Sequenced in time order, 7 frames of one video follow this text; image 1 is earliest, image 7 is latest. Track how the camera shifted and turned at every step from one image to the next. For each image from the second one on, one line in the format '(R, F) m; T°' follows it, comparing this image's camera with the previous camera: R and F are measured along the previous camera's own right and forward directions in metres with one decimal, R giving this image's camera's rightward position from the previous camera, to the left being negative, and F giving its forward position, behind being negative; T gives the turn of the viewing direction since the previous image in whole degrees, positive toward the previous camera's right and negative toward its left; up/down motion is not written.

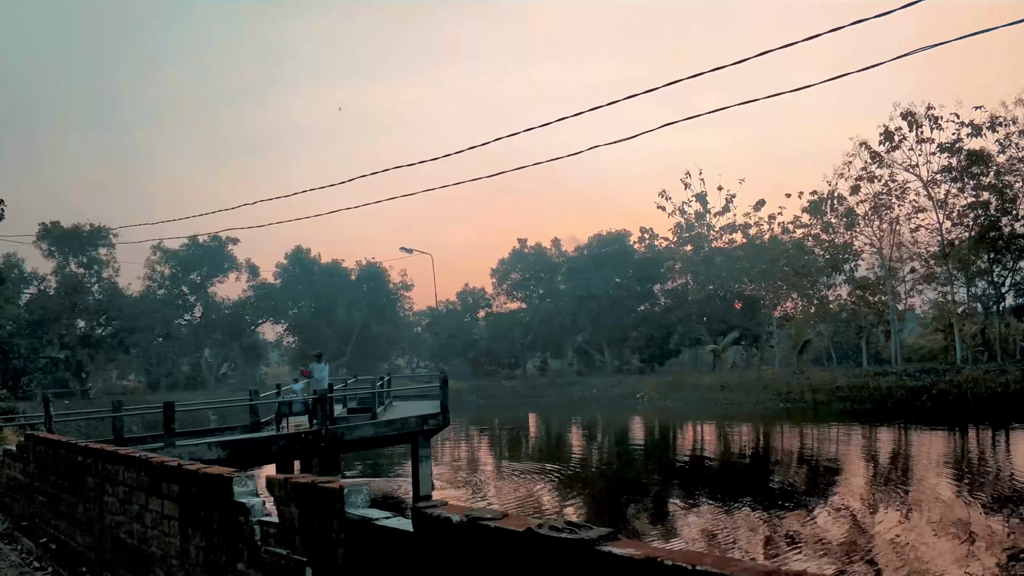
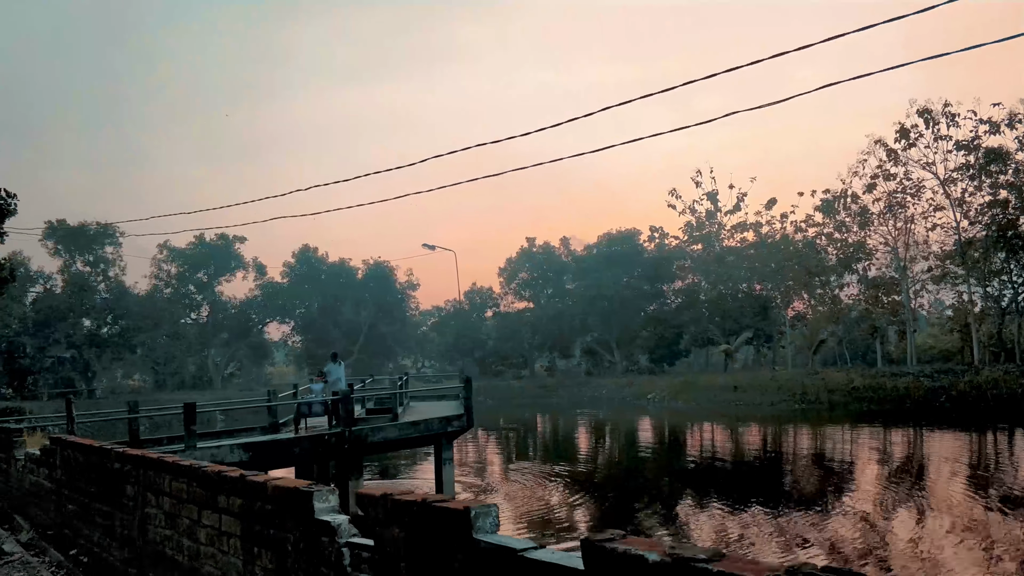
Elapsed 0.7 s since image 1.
(-0.5, +0.4) m; 0°
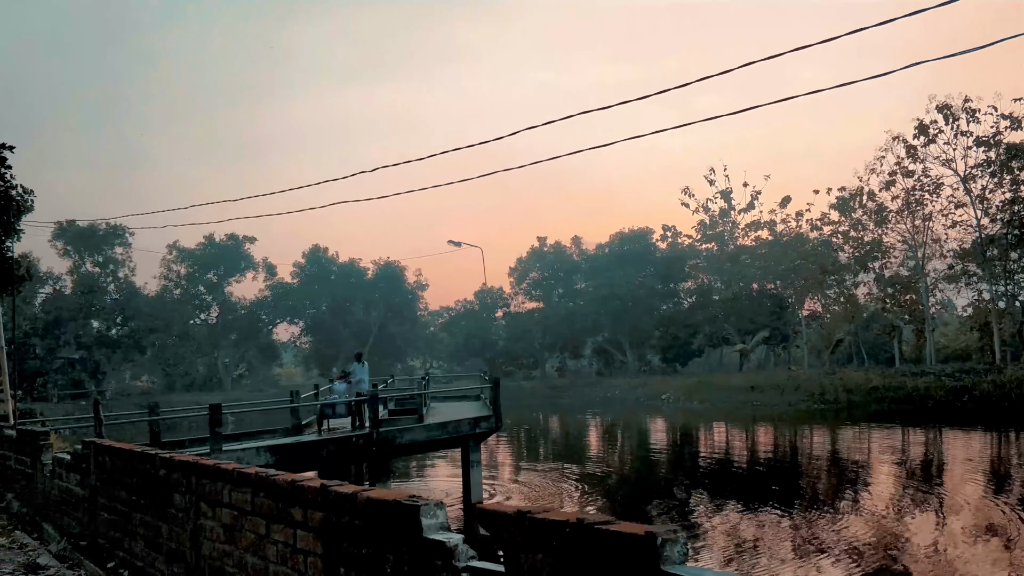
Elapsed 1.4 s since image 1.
(-0.5, +0.4) m; 0°
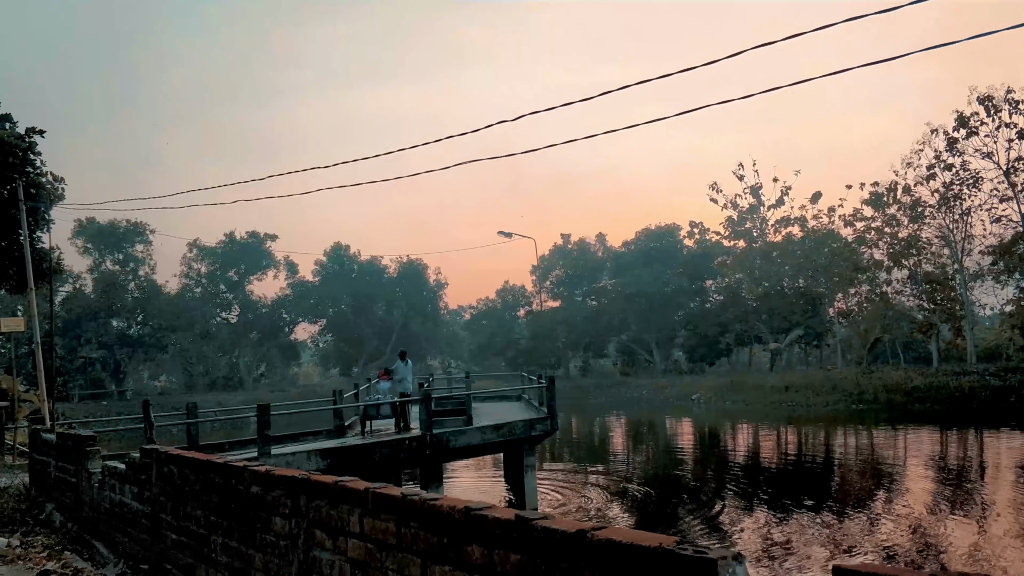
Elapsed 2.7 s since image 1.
(-0.8, +0.8) m; -1°
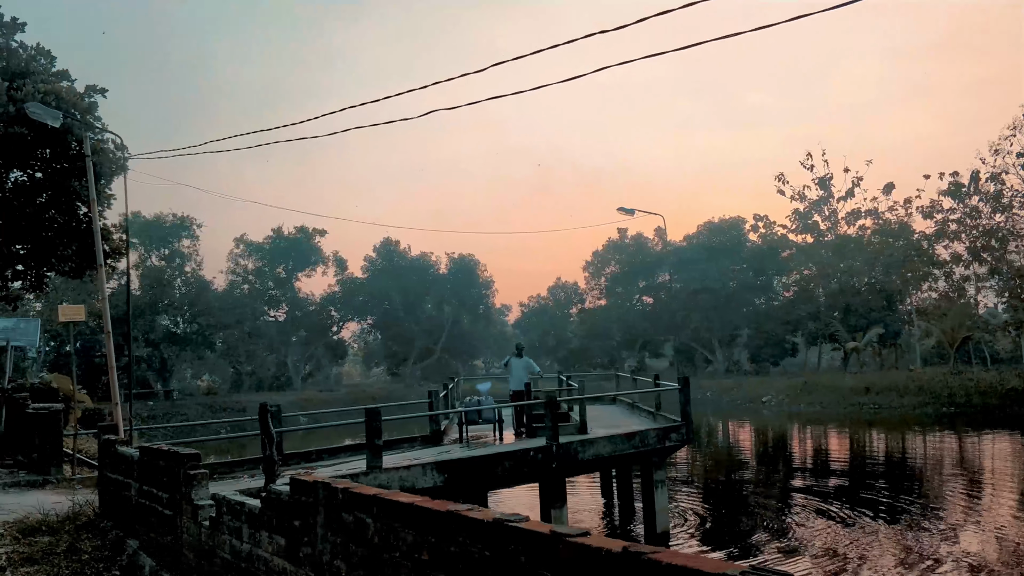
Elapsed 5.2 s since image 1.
(-1.4, +1.8) m; -2°
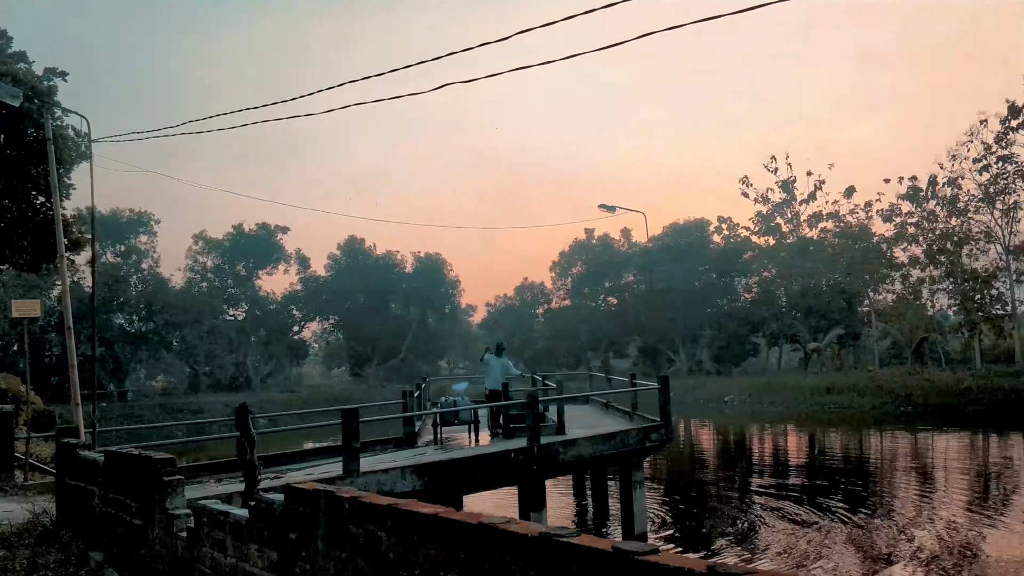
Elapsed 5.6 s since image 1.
(-0.2, +0.3) m; +3°
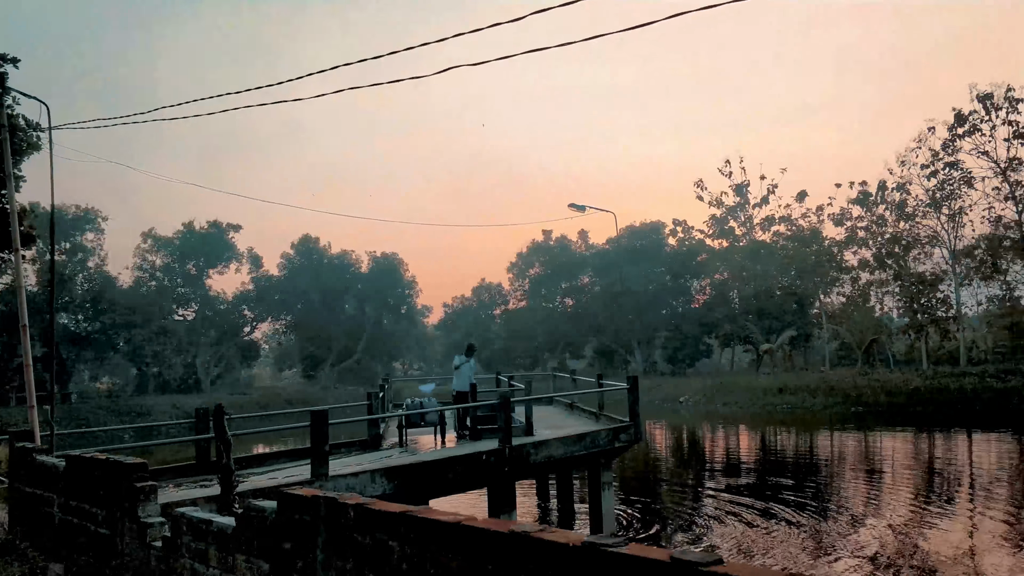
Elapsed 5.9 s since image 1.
(-0.2, +0.1) m; +4°
